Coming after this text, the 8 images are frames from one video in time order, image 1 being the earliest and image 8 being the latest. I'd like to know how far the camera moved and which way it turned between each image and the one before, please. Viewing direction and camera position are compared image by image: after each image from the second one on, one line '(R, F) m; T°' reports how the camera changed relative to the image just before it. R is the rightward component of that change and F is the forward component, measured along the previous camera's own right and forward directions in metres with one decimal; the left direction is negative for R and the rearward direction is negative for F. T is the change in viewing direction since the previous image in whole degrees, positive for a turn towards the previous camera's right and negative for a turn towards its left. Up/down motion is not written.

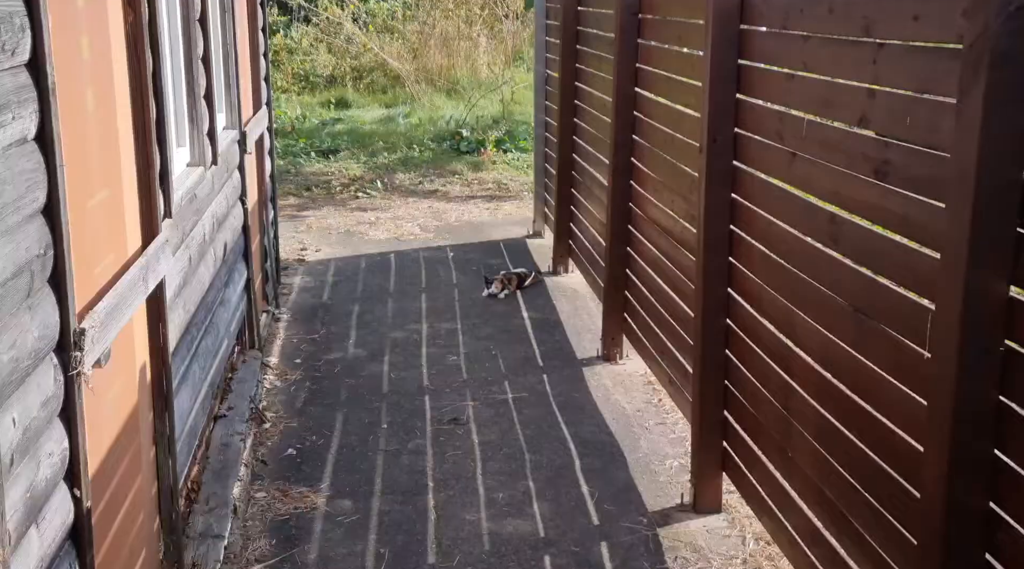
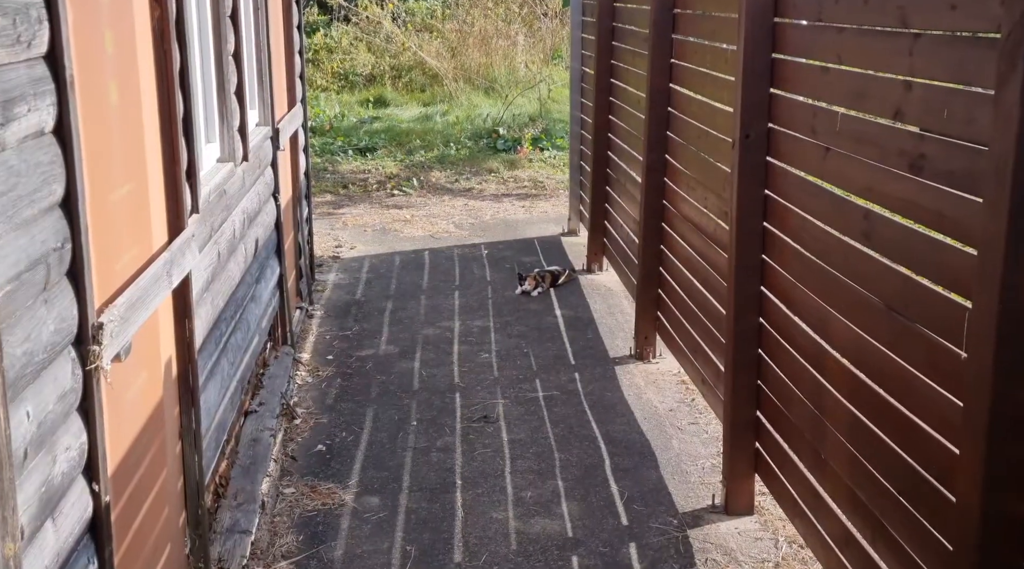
(0.0, 0.0) m; -2°
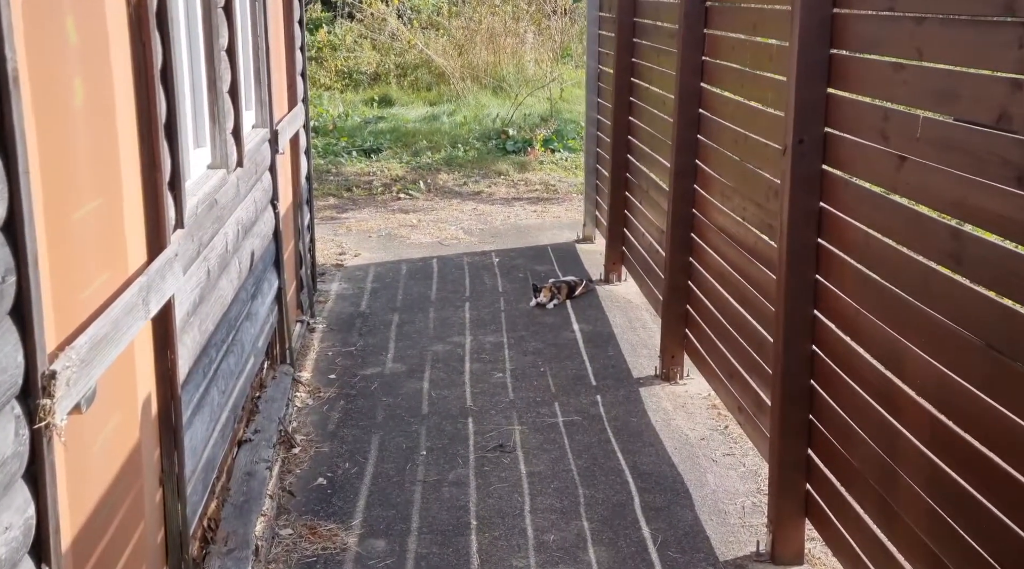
(-0.1, +0.4) m; 0°
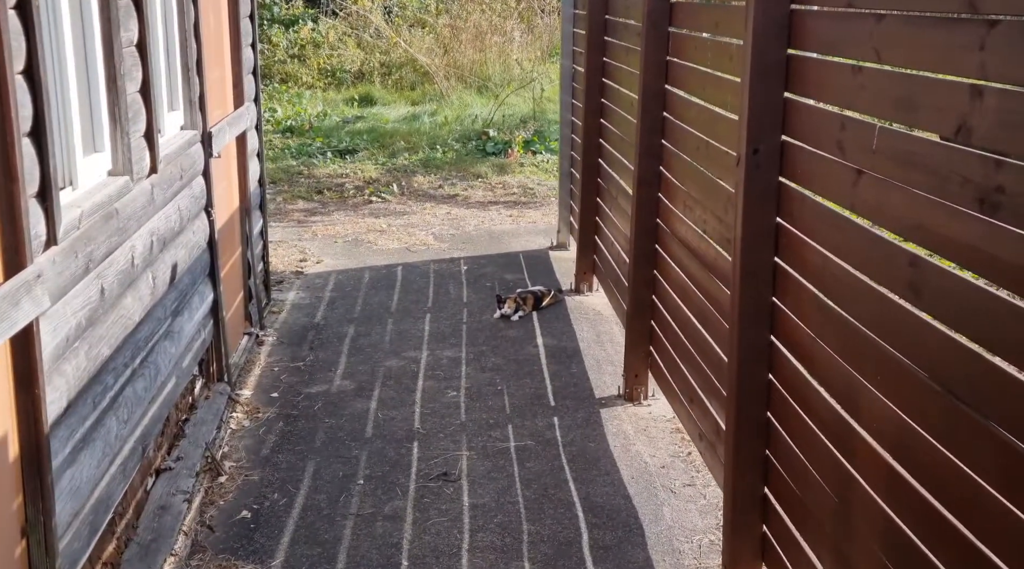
(+0.2, +0.4) m; 0°
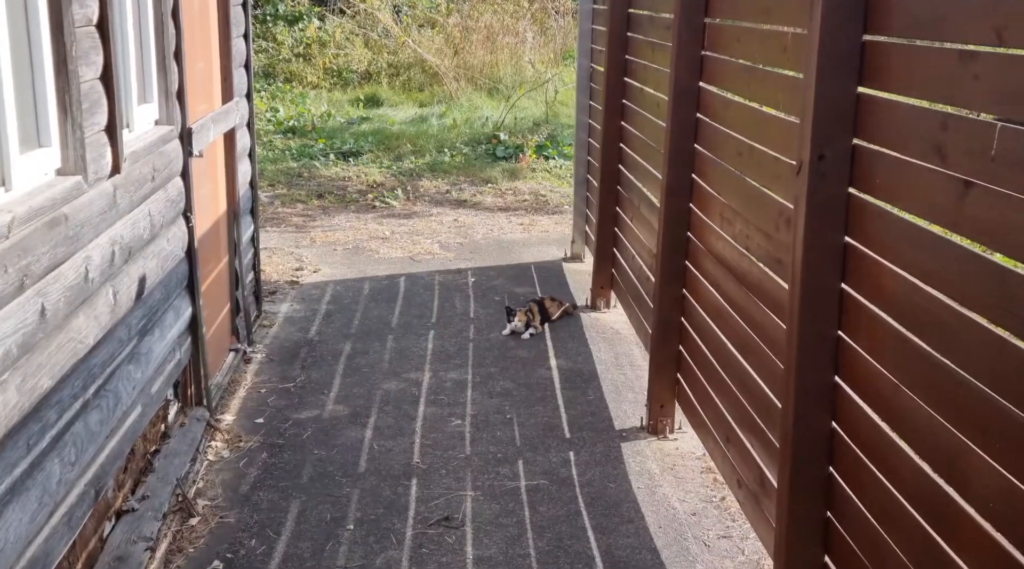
(0.0, +0.5) m; 0°
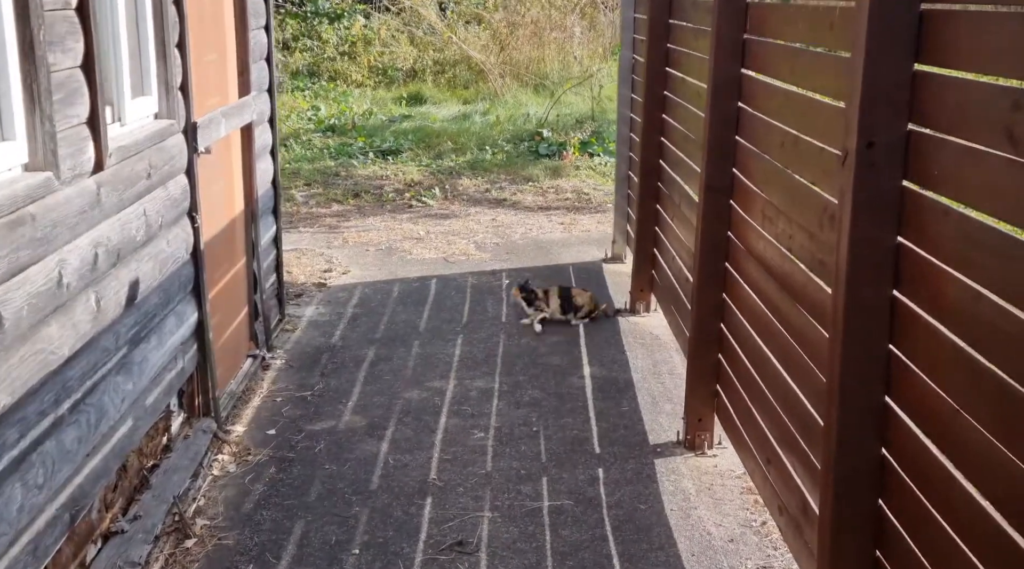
(+0.1, +0.3) m; -3°
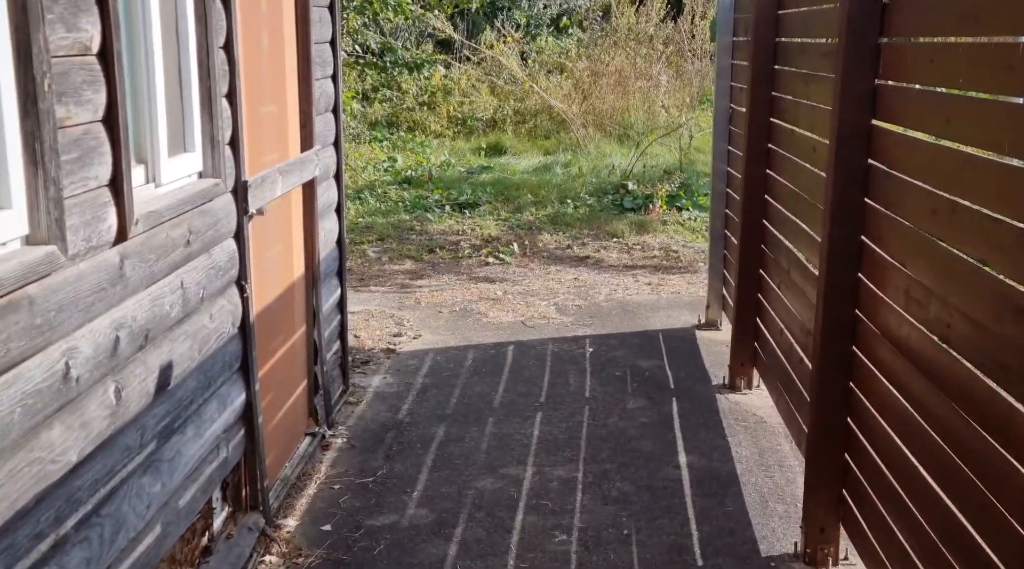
(0.0, +0.5) m; -4°
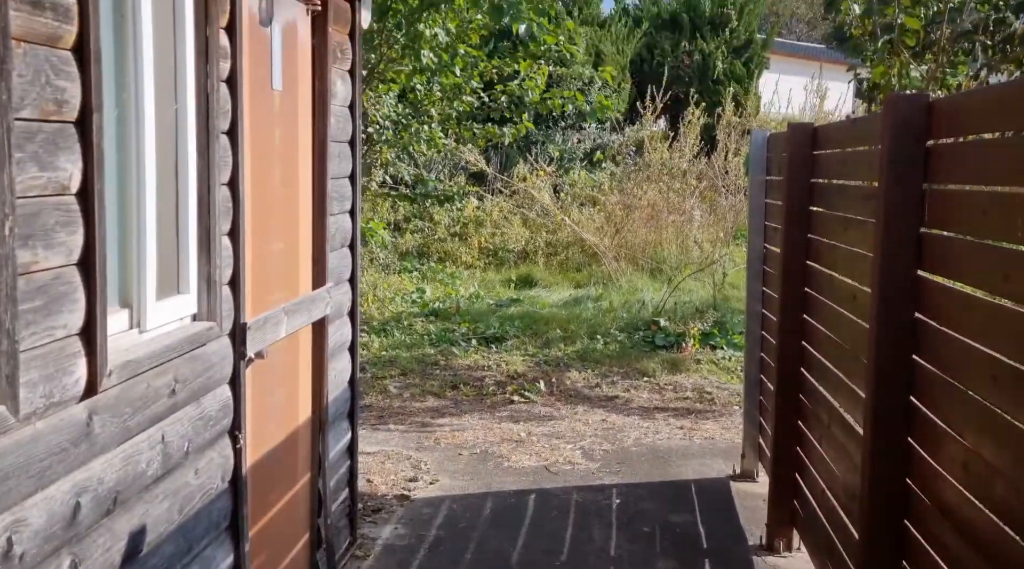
(+0.1, +0.3) m; -2°
